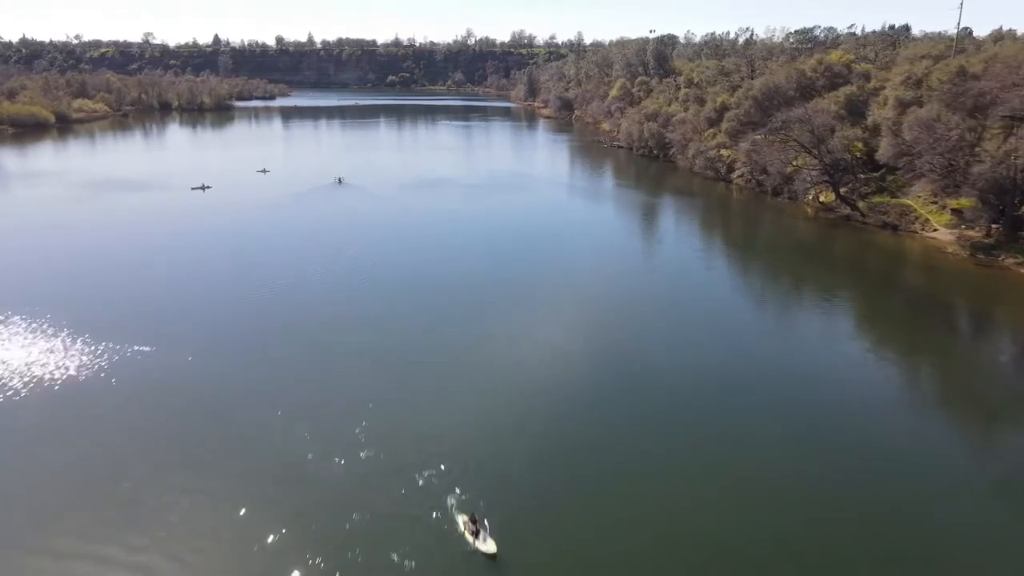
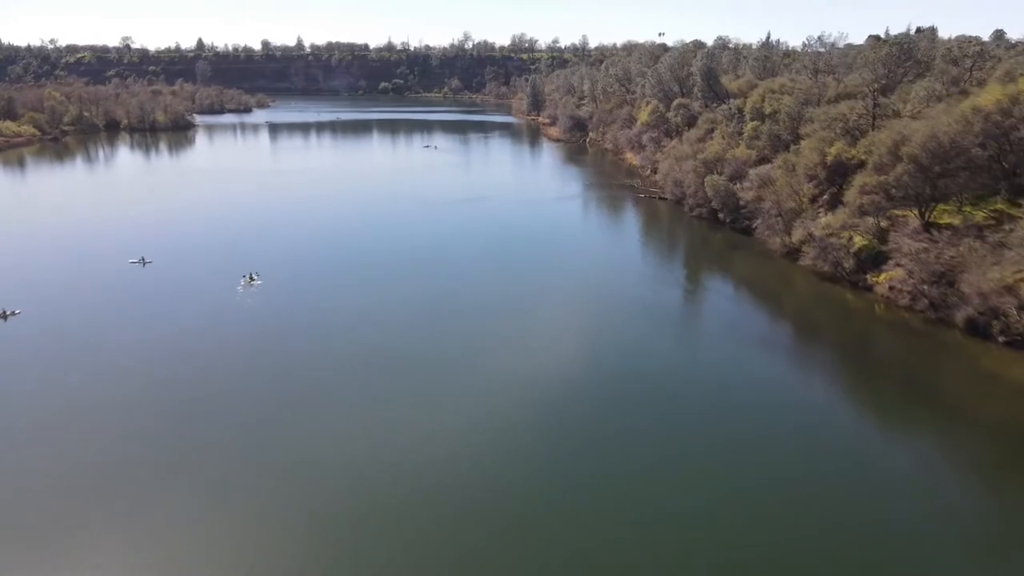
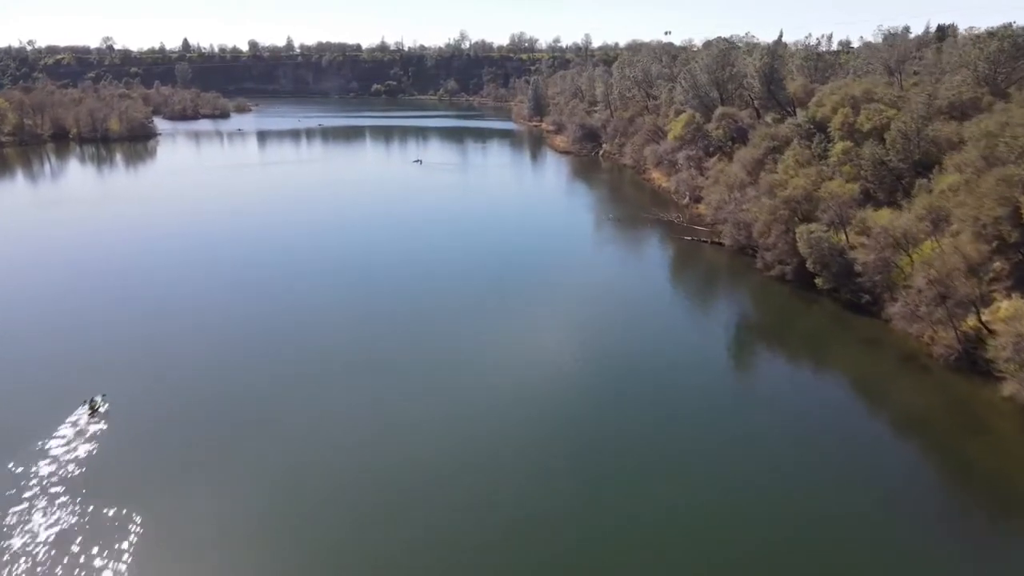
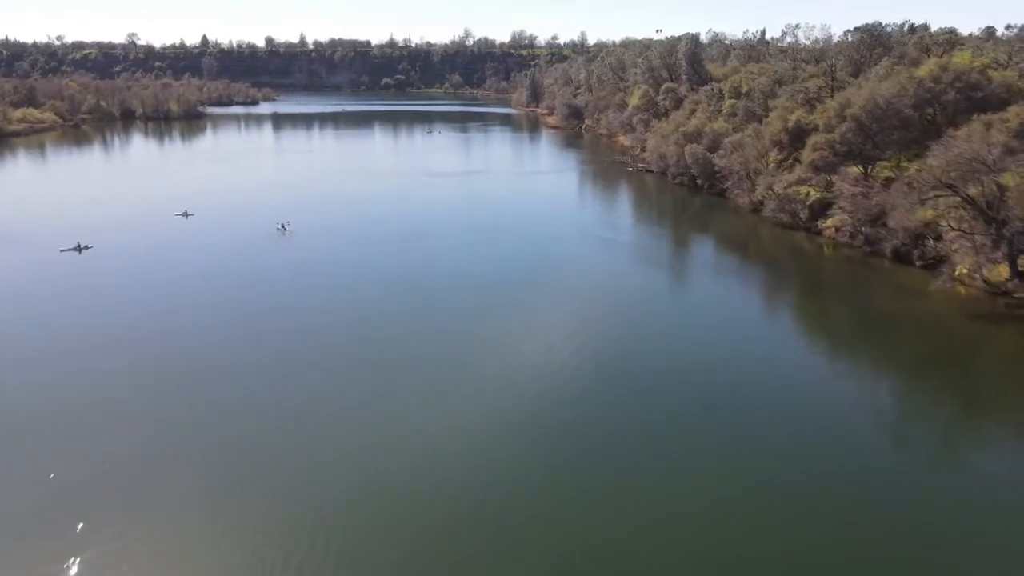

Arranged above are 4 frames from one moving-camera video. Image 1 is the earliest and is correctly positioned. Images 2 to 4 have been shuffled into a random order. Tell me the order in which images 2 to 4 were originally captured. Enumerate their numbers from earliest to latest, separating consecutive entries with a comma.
4, 2, 3
